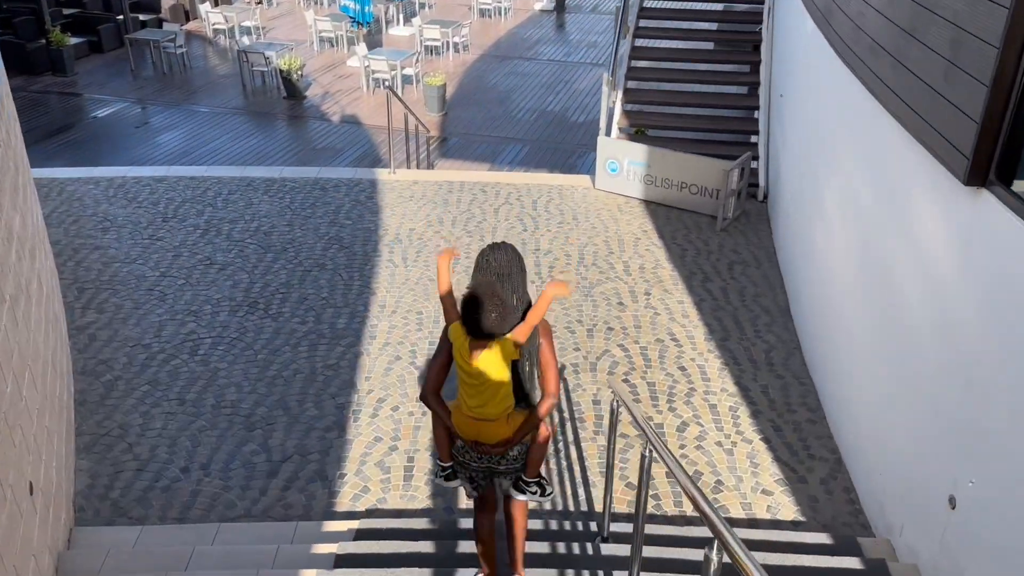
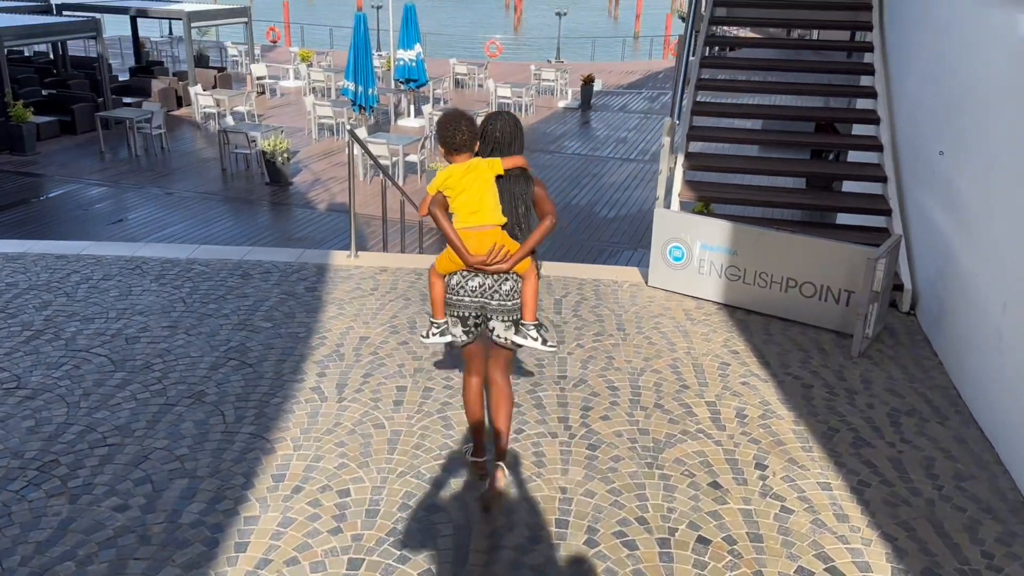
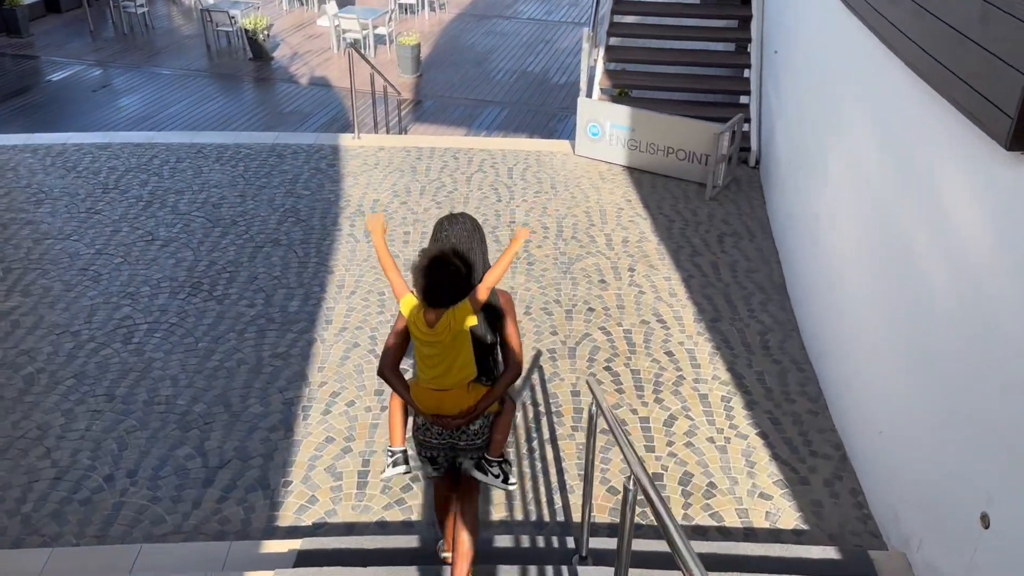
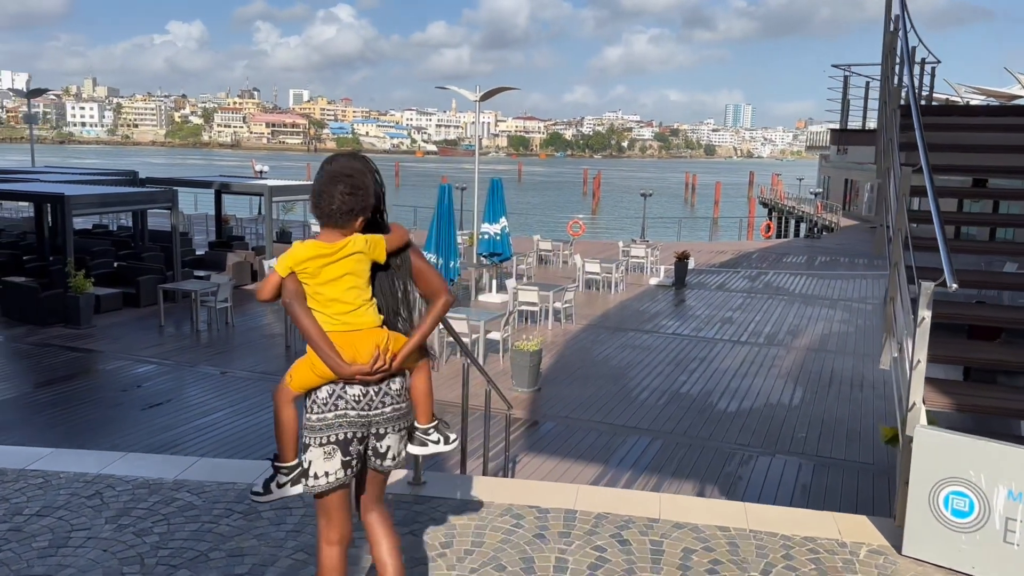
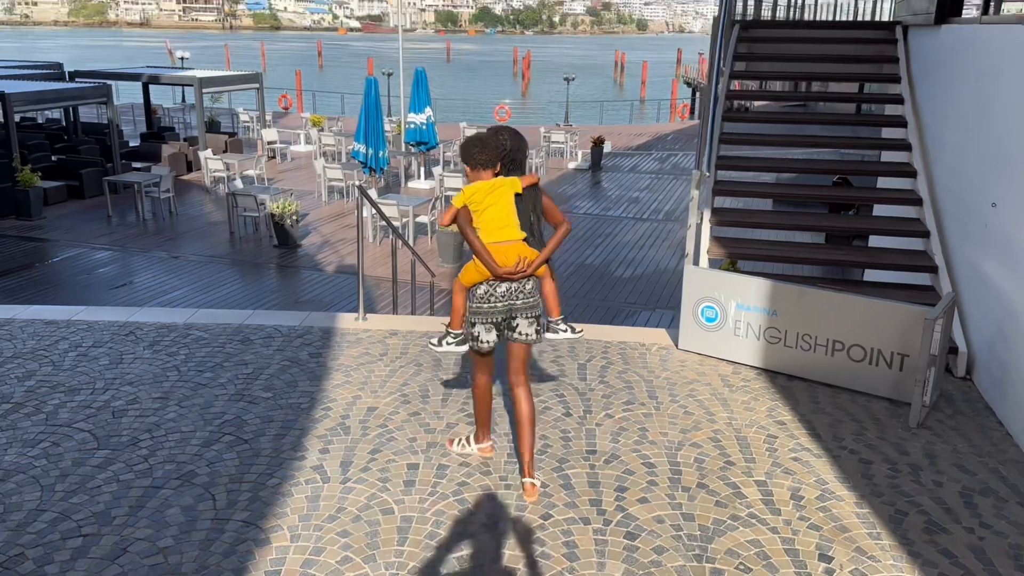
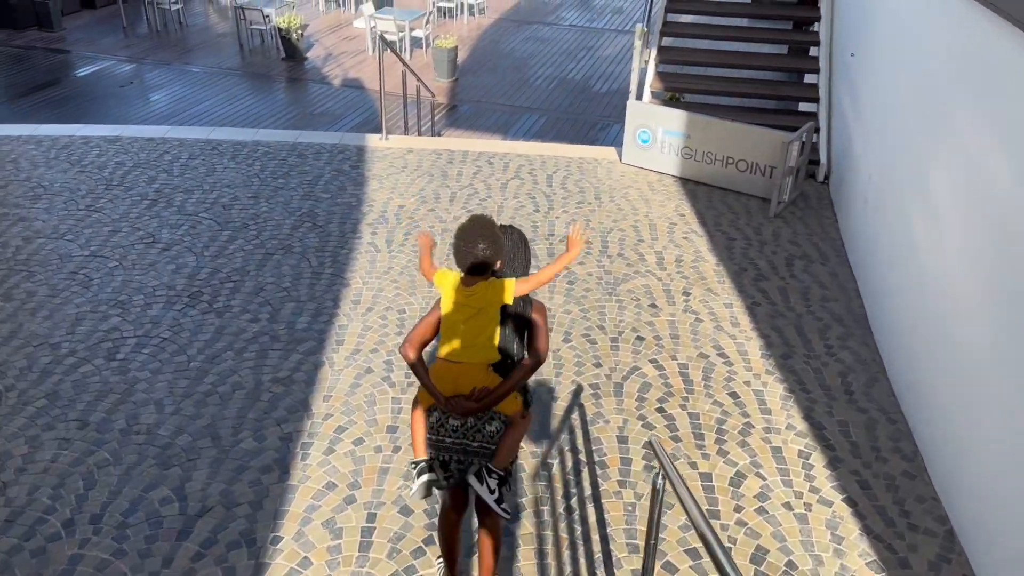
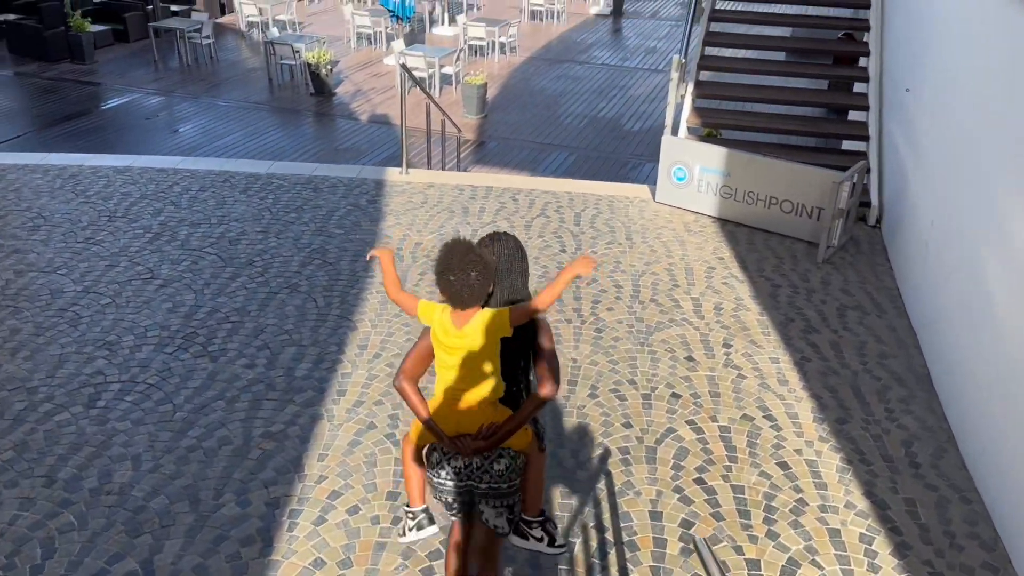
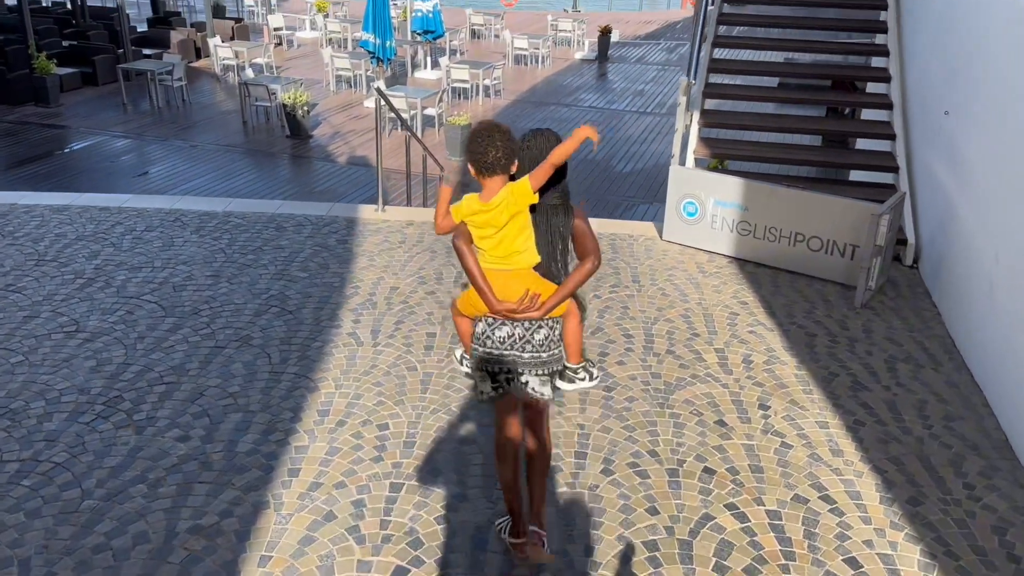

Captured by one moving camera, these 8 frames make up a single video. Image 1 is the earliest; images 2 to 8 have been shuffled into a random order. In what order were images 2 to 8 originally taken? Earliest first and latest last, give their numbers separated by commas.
3, 6, 7, 8, 2, 5, 4
